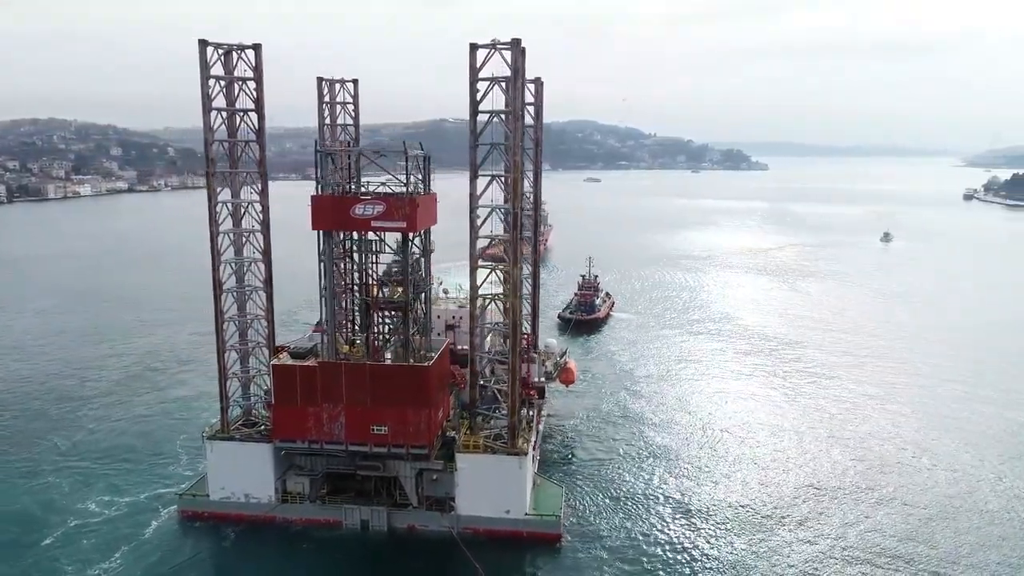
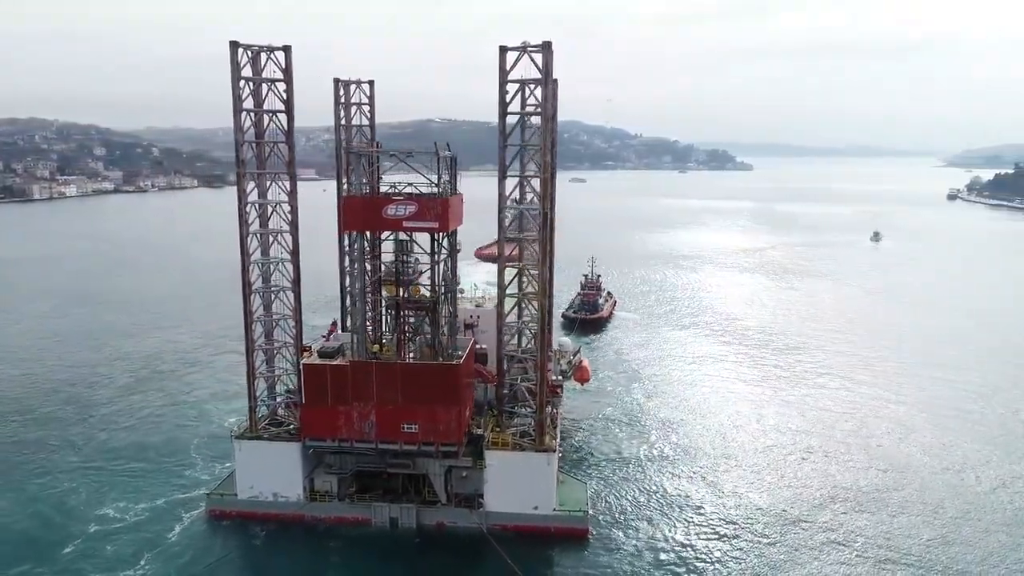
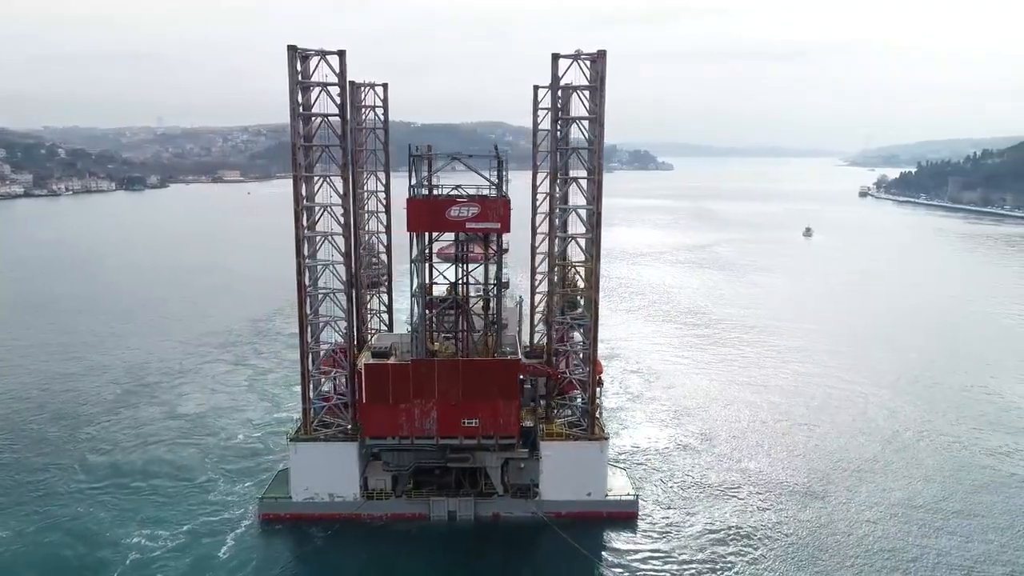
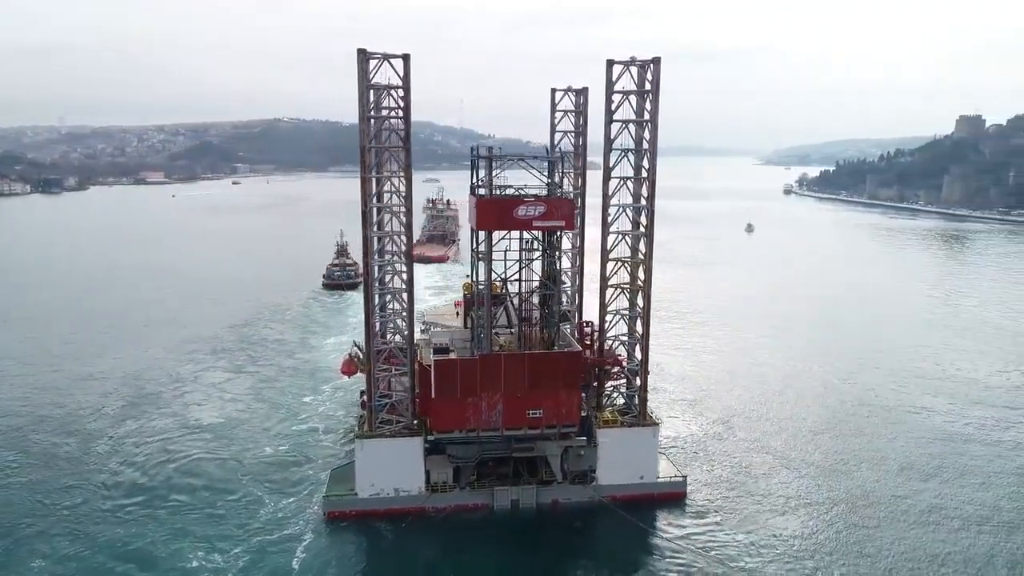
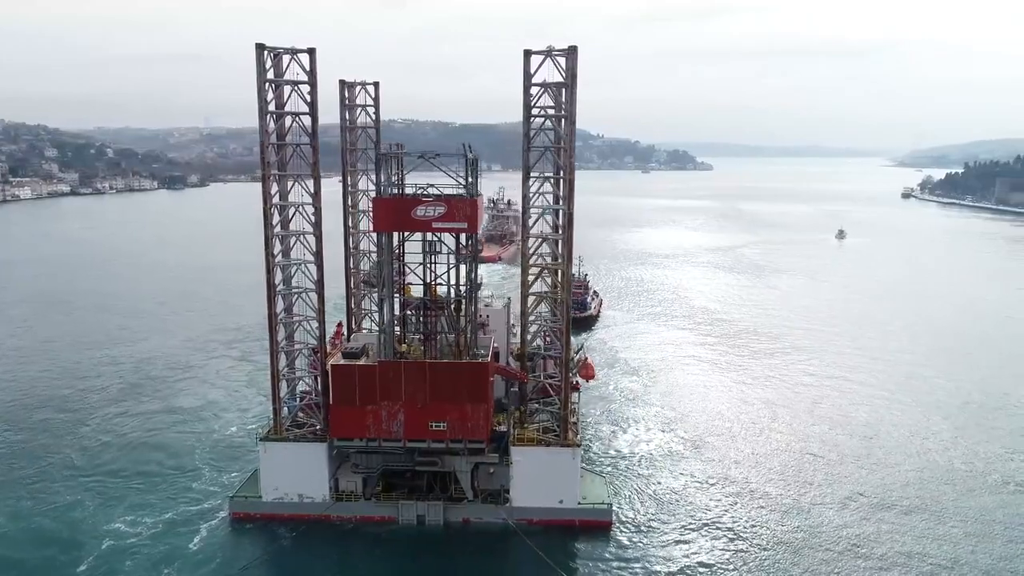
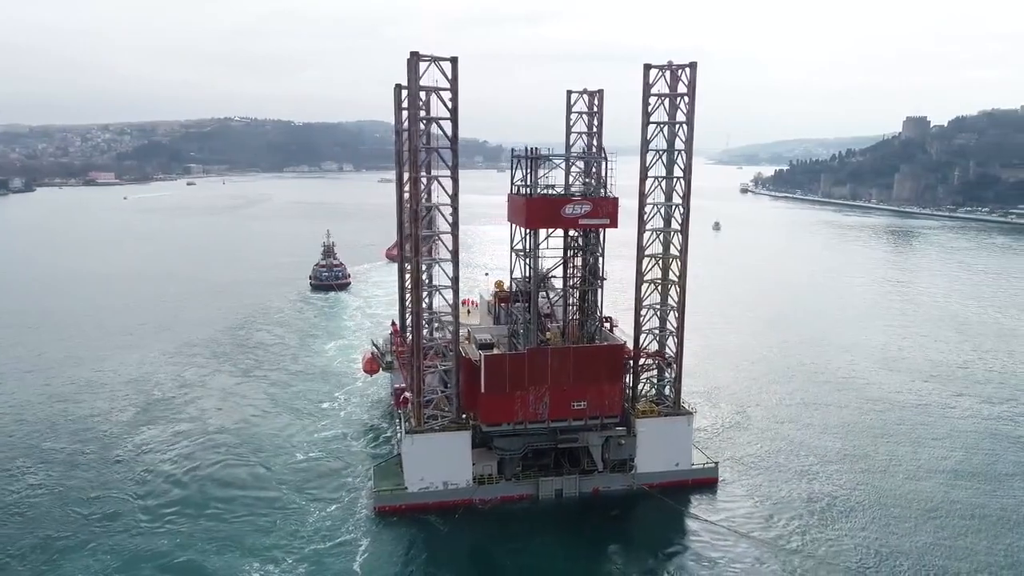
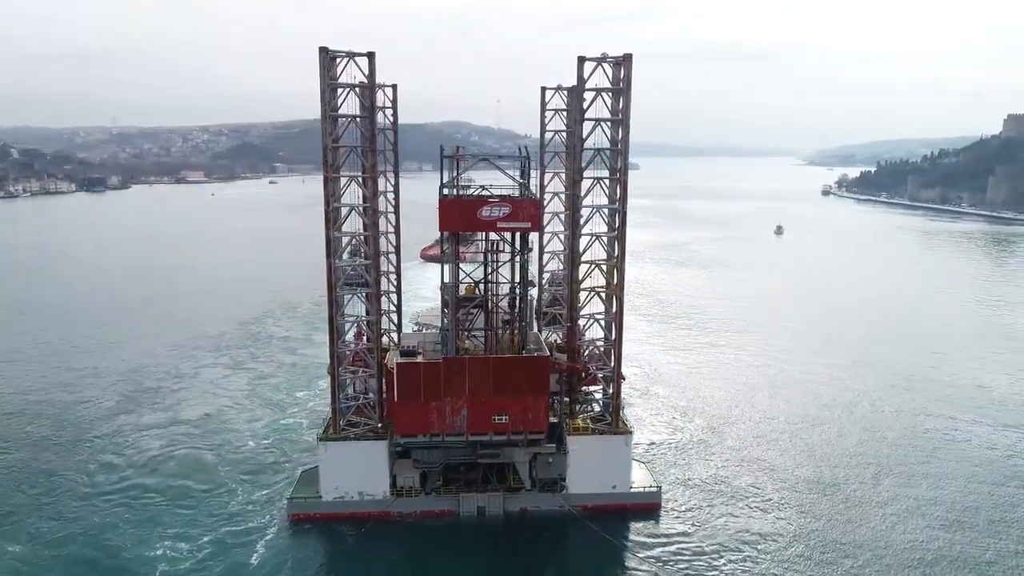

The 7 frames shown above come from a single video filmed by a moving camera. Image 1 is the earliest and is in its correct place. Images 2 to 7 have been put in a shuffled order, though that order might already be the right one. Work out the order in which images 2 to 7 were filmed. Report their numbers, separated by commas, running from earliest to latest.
2, 5, 3, 7, 4, 6
